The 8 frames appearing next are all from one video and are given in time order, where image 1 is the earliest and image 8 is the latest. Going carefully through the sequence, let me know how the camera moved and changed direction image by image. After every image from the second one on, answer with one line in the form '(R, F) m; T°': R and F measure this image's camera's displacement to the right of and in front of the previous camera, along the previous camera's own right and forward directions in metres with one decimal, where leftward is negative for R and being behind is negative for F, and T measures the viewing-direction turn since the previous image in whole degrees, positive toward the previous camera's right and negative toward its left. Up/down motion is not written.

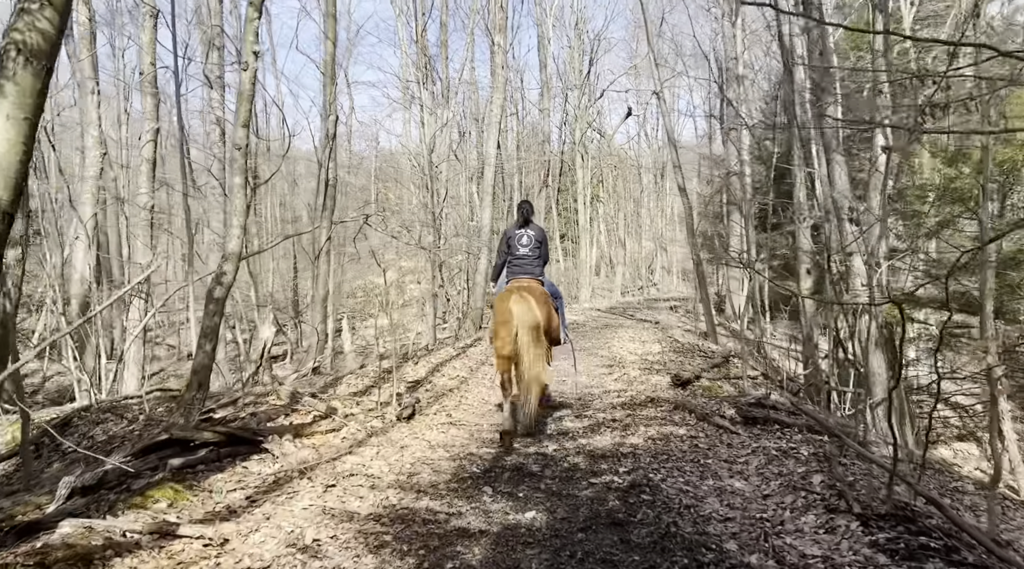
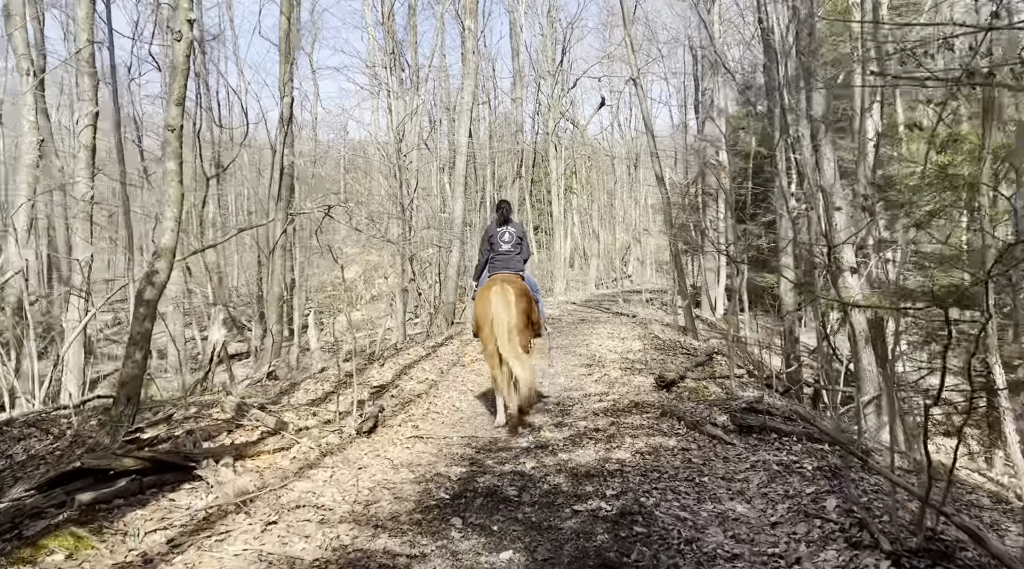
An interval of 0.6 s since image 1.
(0.0, +0.7) m; +2°
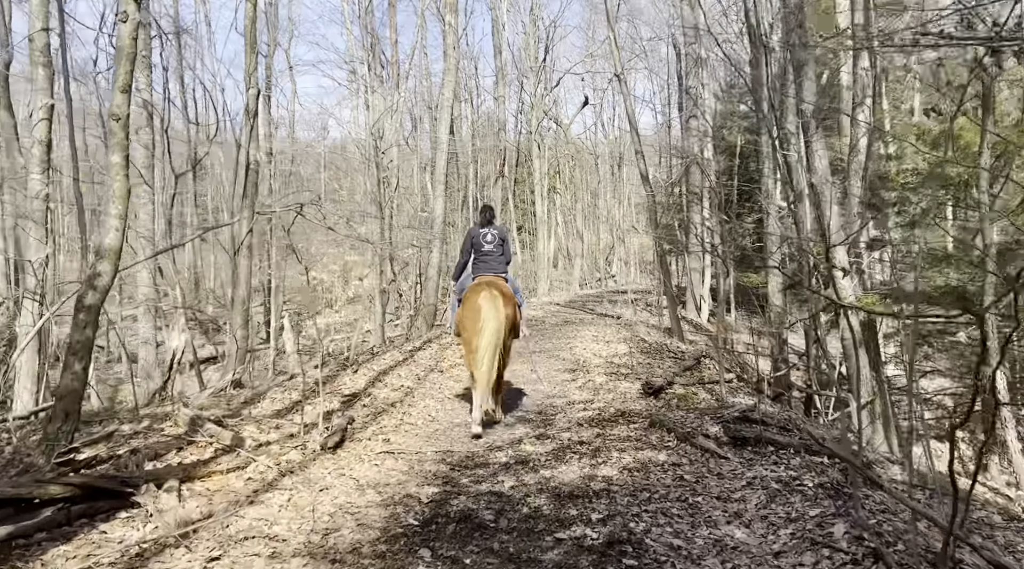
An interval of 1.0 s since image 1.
(0.0, +0.5) m; +1°
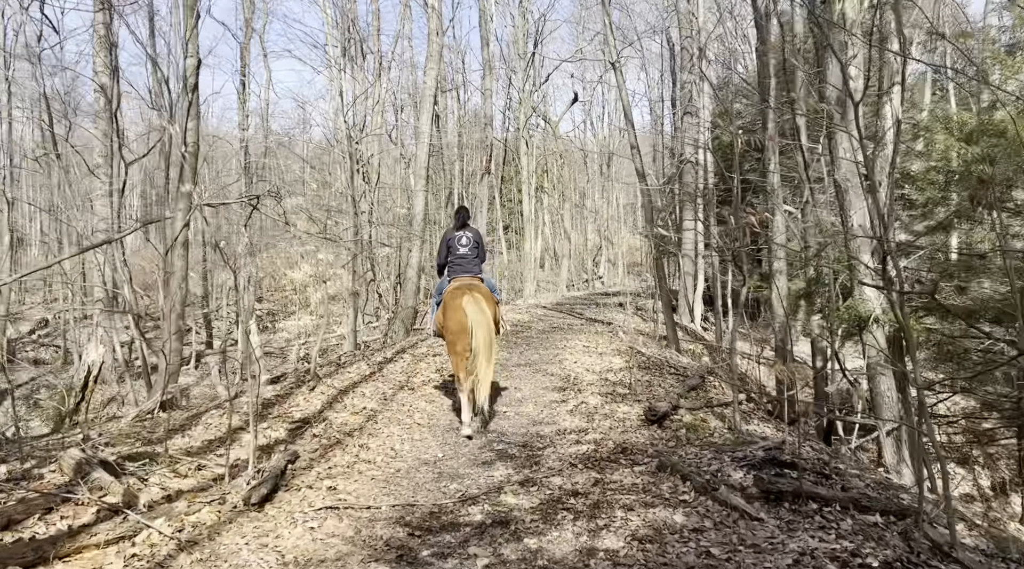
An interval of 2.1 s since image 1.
(0.0, +1.3) m; +1°
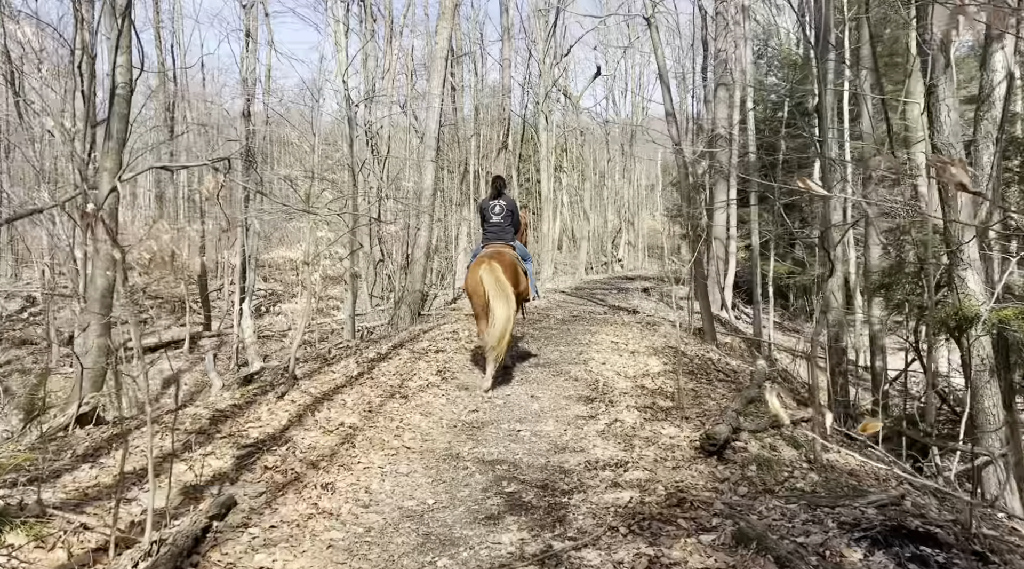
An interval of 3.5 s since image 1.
(0.0, +1.7) m; -1°
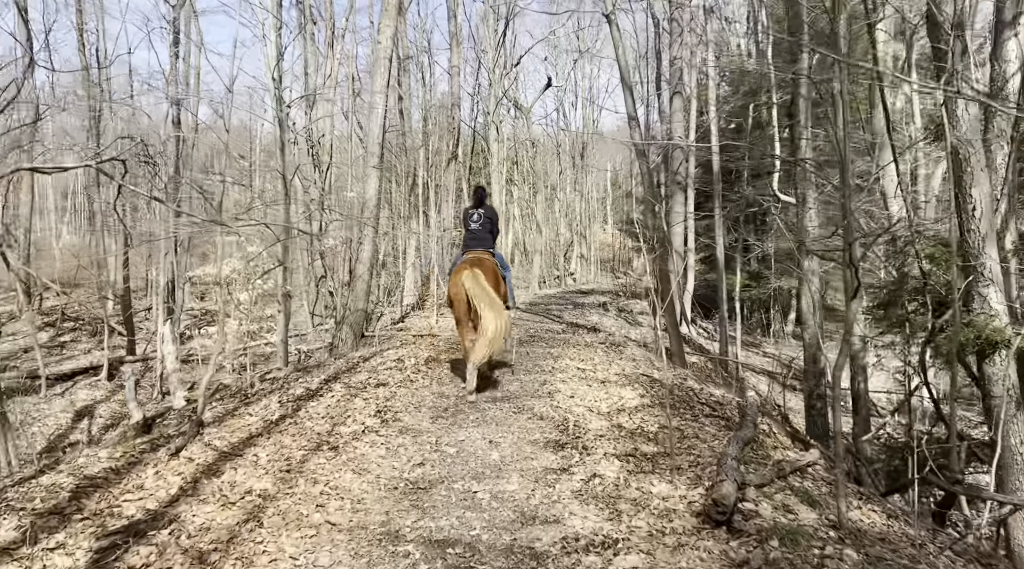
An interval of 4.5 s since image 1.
(0.0, +1.2) m; +4°
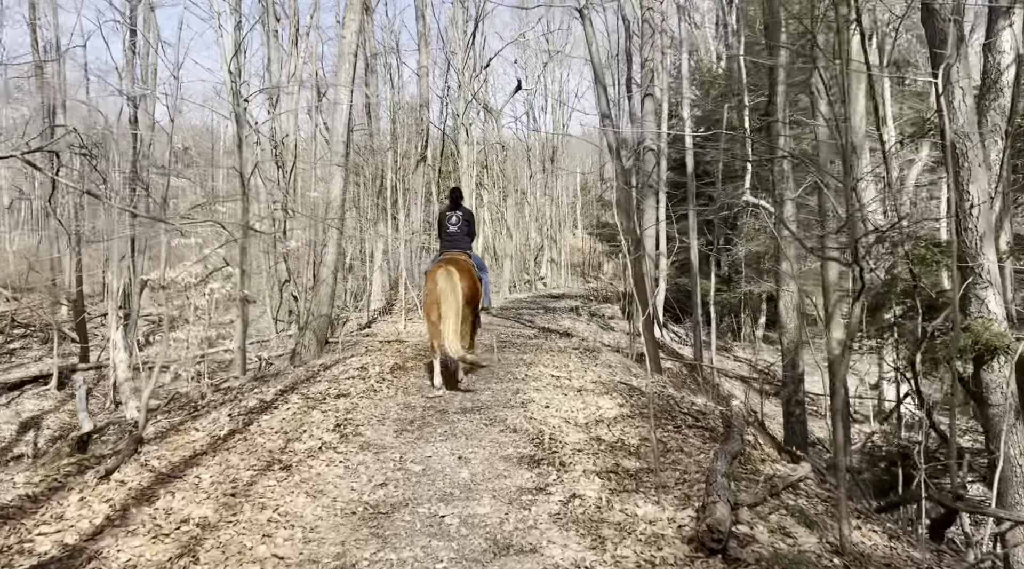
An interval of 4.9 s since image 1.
(0.0, +0.5) m; +2°
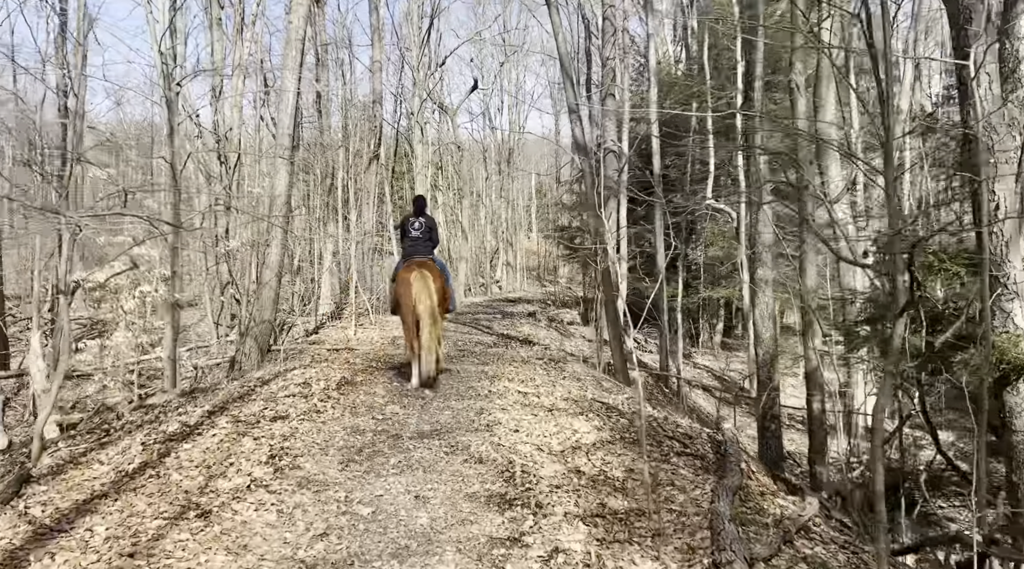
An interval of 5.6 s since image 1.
(-0.1, +0.9) m; +4°
